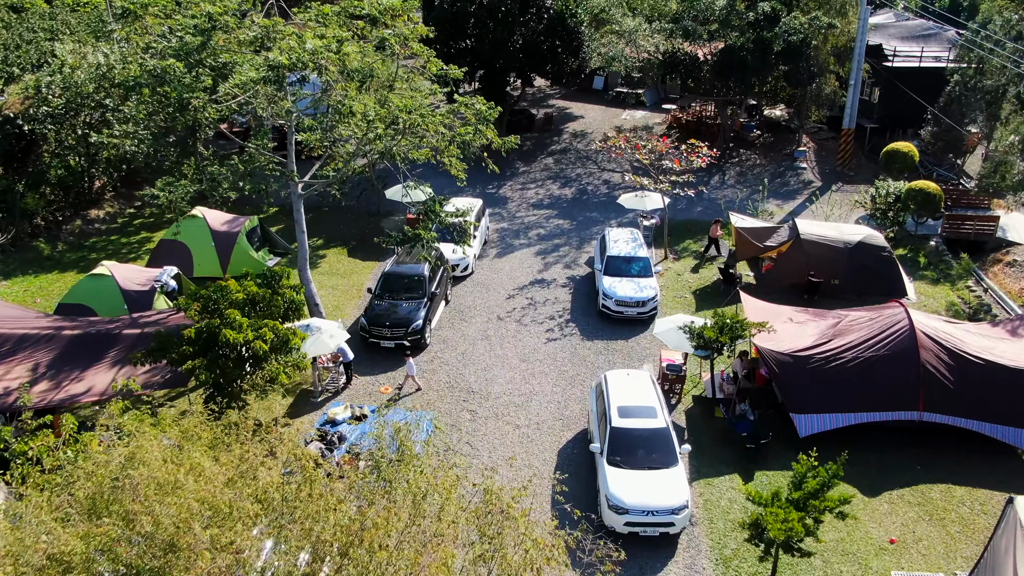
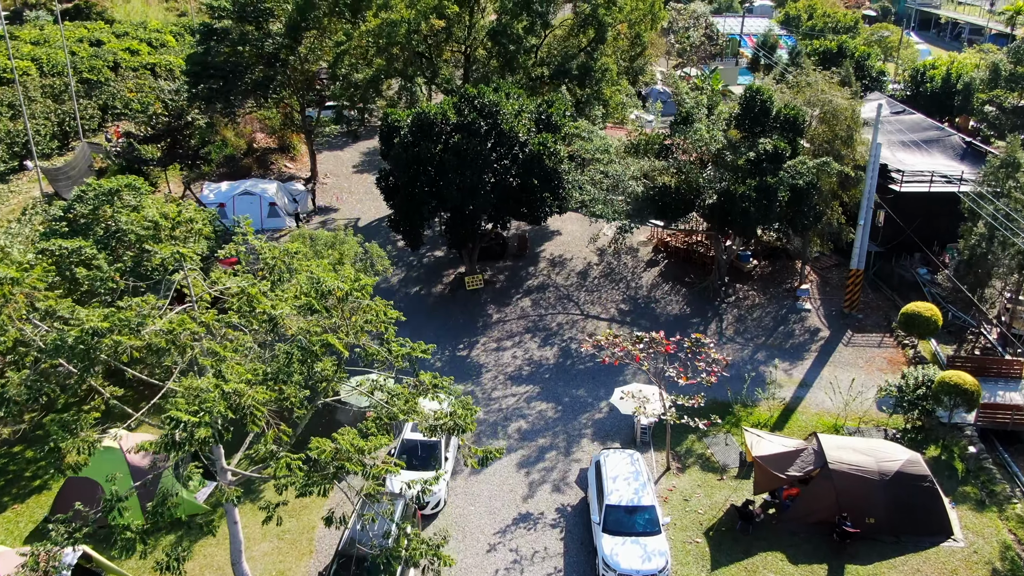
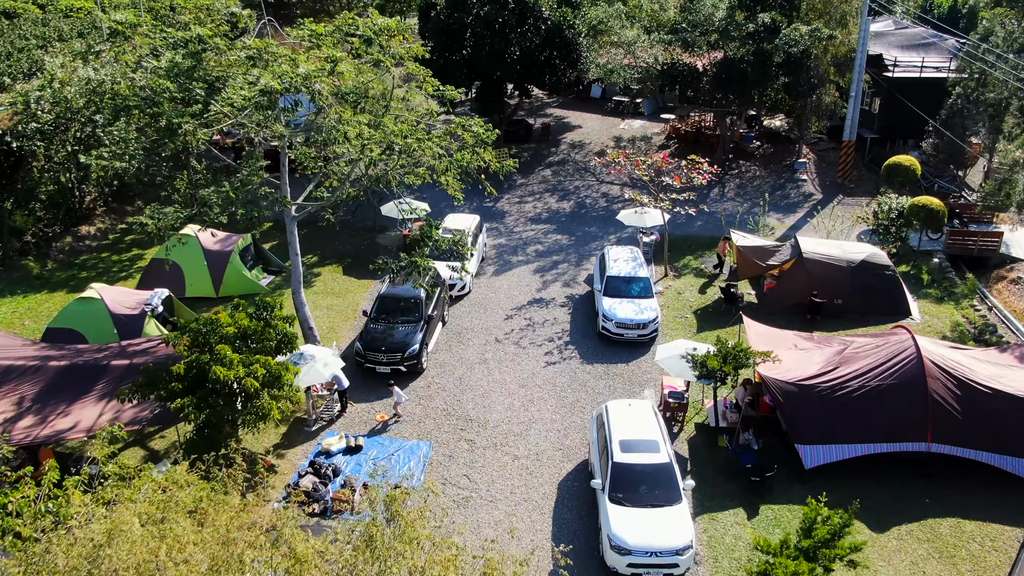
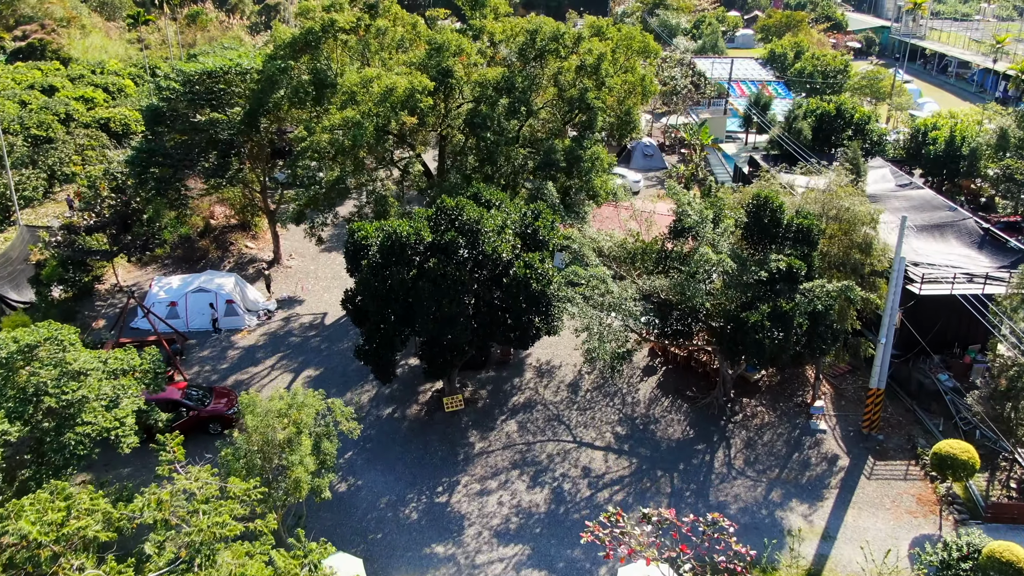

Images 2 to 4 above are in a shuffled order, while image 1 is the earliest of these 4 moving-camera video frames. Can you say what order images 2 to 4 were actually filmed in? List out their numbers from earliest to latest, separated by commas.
3, 2, 4
